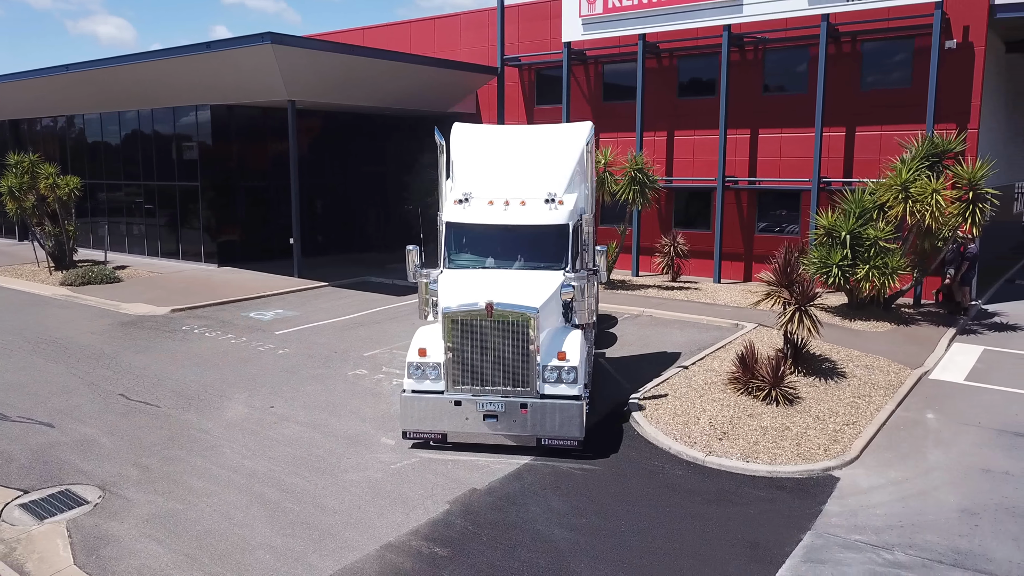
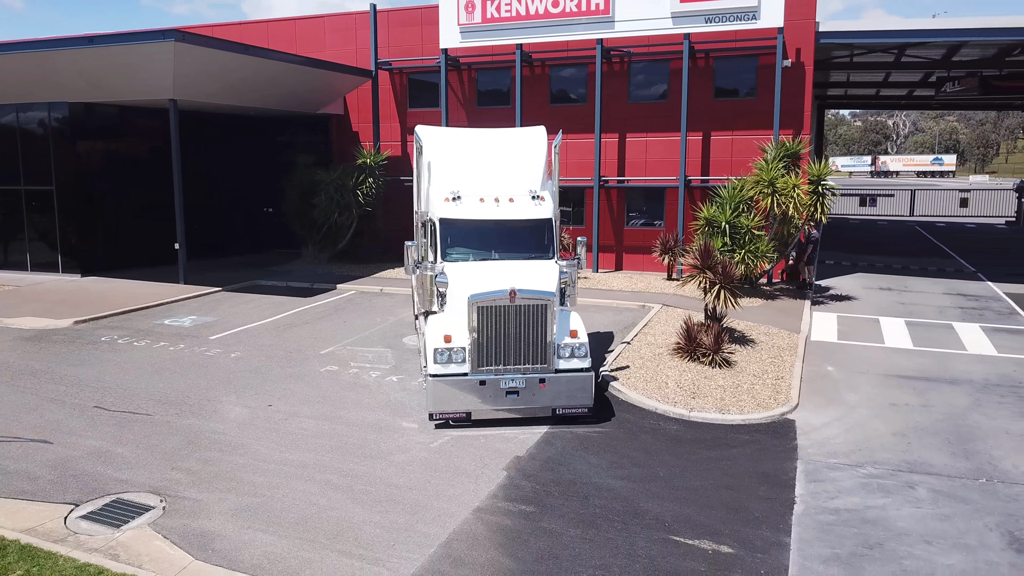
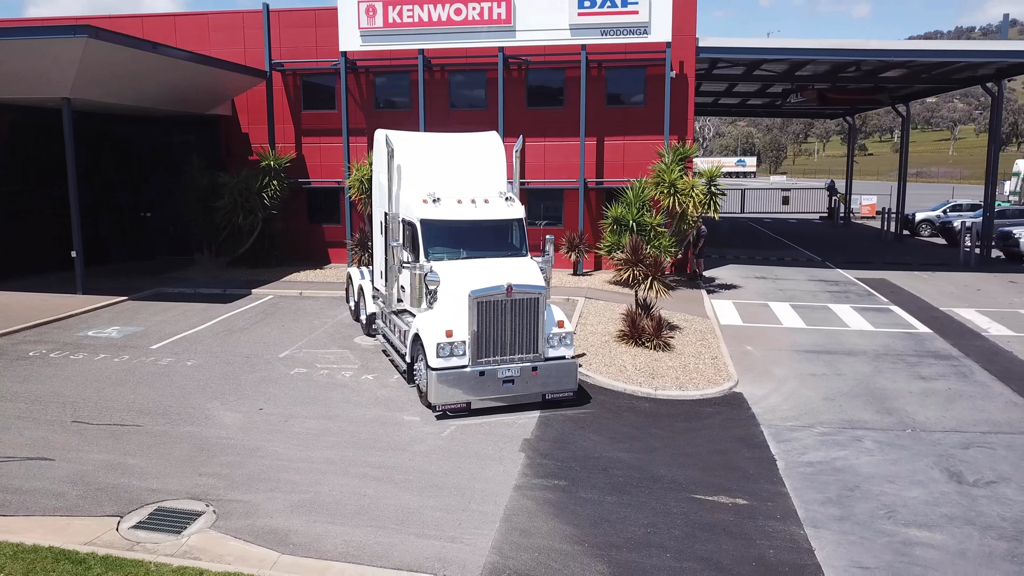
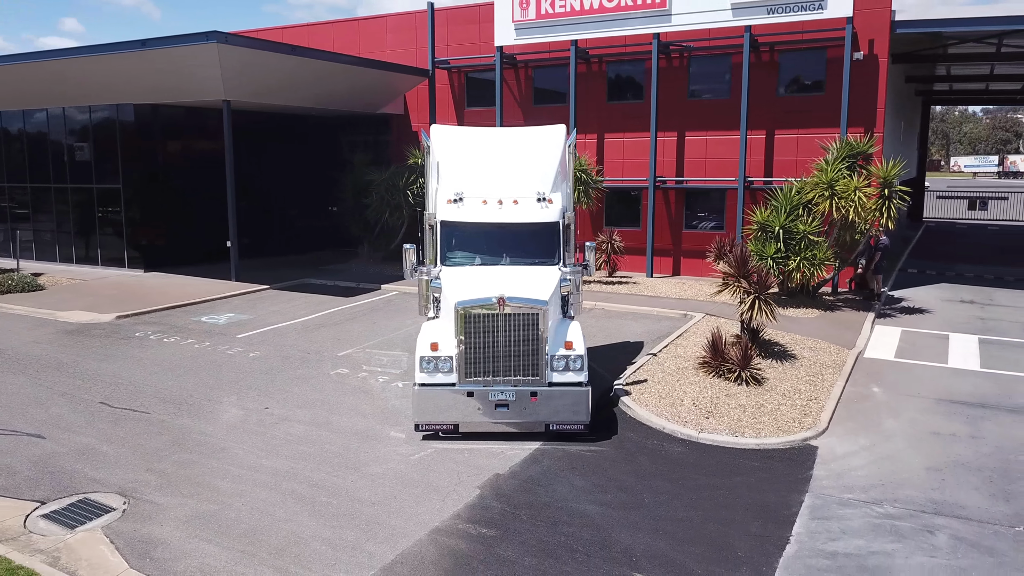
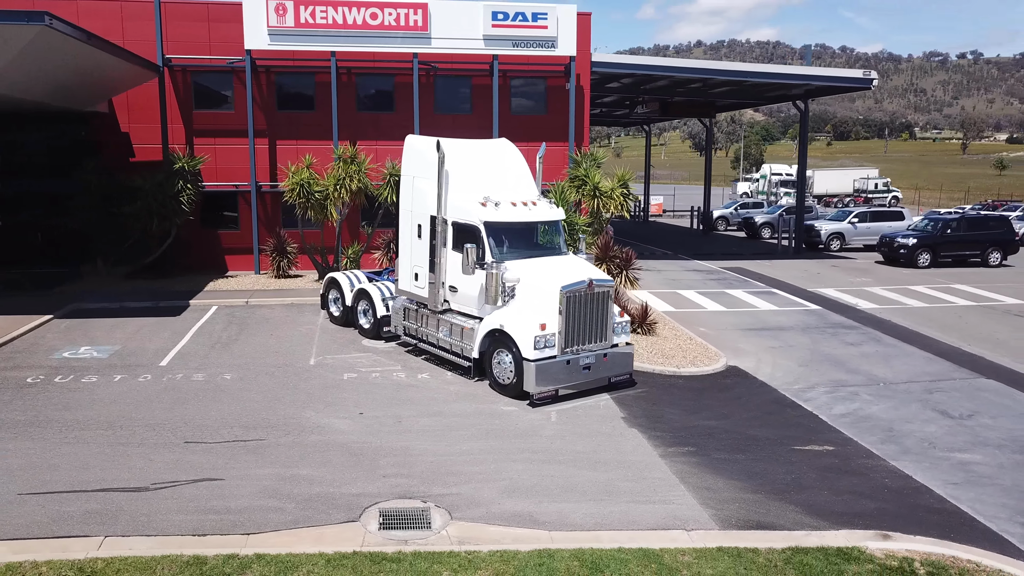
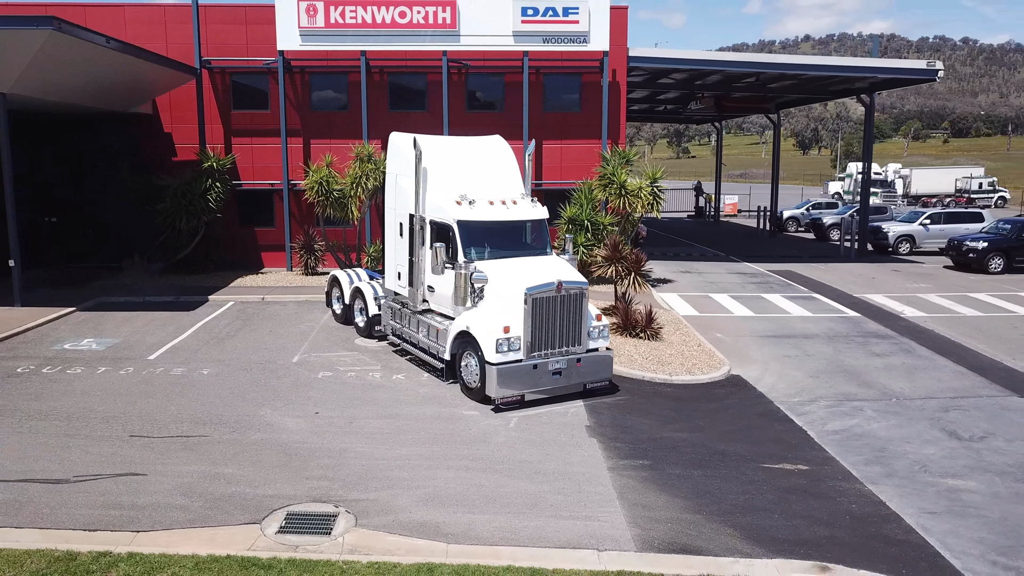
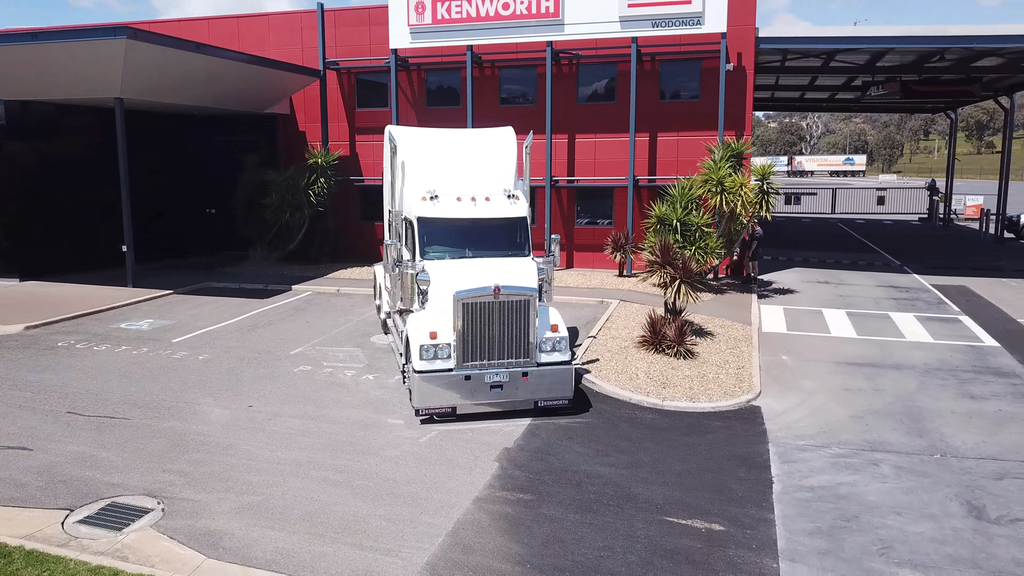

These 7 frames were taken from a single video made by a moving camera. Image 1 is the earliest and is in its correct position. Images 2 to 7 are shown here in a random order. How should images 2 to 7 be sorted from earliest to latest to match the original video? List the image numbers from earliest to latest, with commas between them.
4, 2, 7, 3, 6, 5
